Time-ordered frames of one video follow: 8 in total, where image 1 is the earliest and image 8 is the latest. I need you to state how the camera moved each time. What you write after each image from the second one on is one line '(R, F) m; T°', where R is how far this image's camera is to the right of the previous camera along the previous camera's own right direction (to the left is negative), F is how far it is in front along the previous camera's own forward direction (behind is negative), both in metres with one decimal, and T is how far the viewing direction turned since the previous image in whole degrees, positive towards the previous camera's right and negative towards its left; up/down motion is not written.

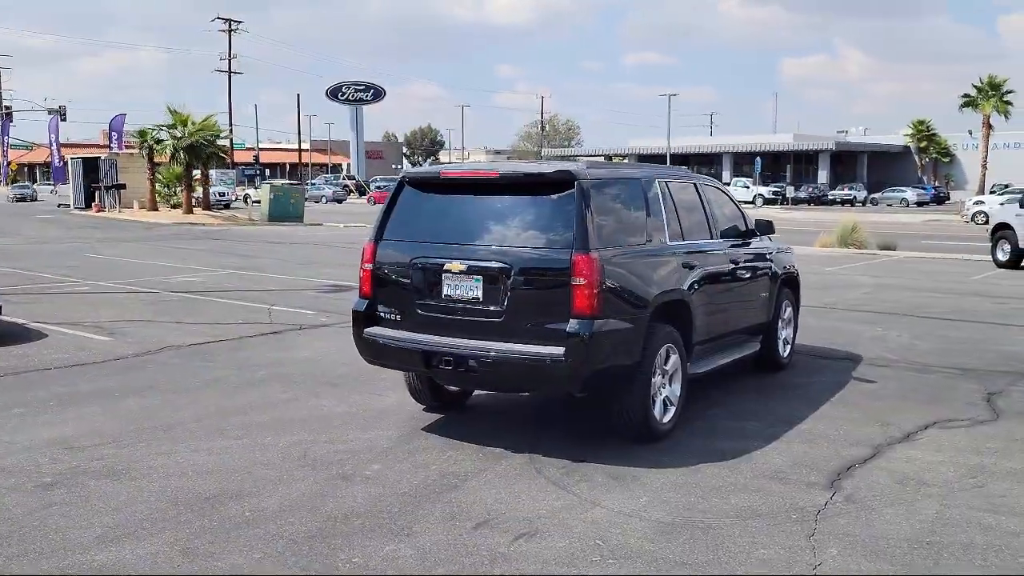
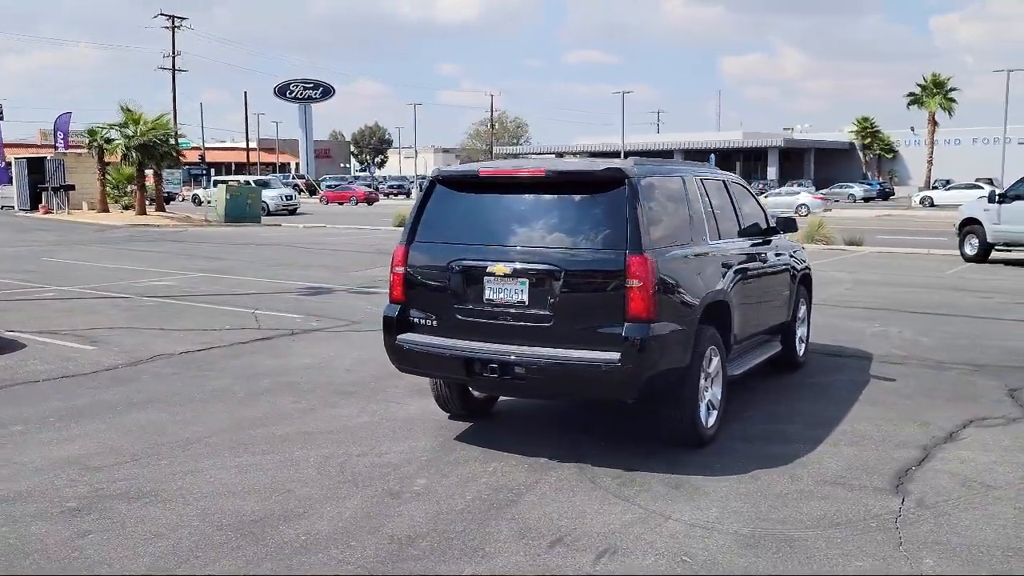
(-0.6, +0.3) m; +3°
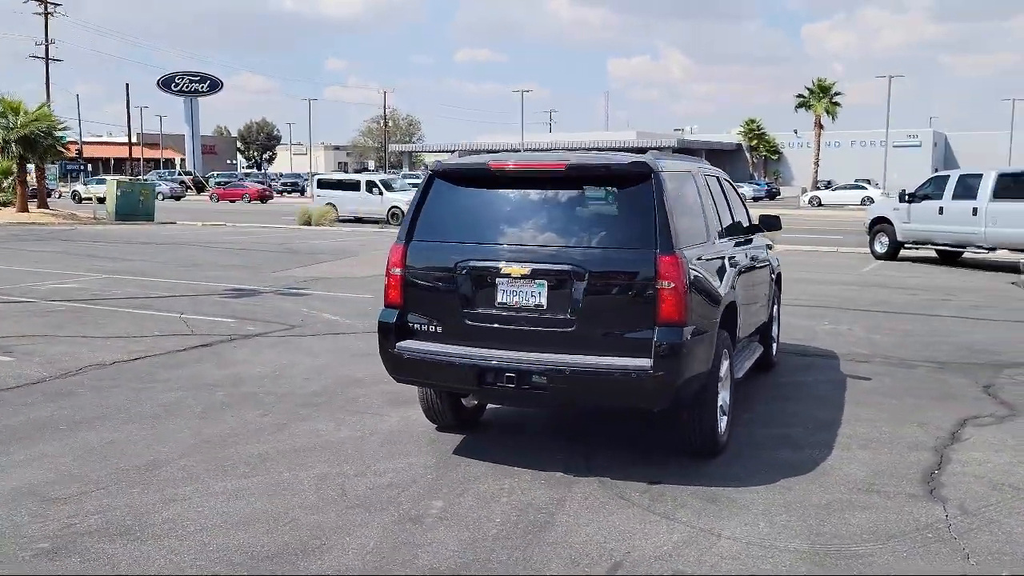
(-0.7, +0.5) m; +7°
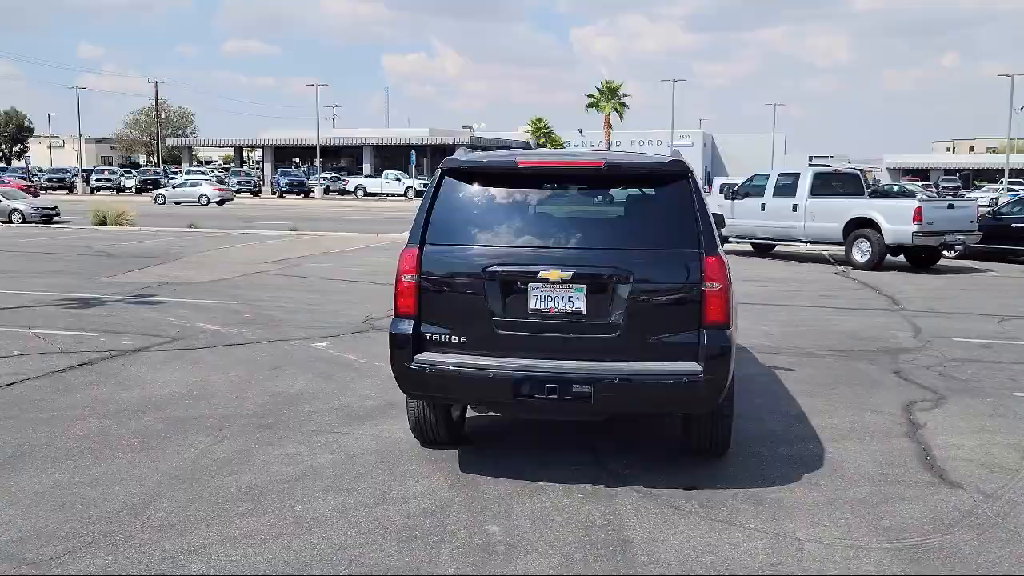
(-1.4, +0.5) m; +13°
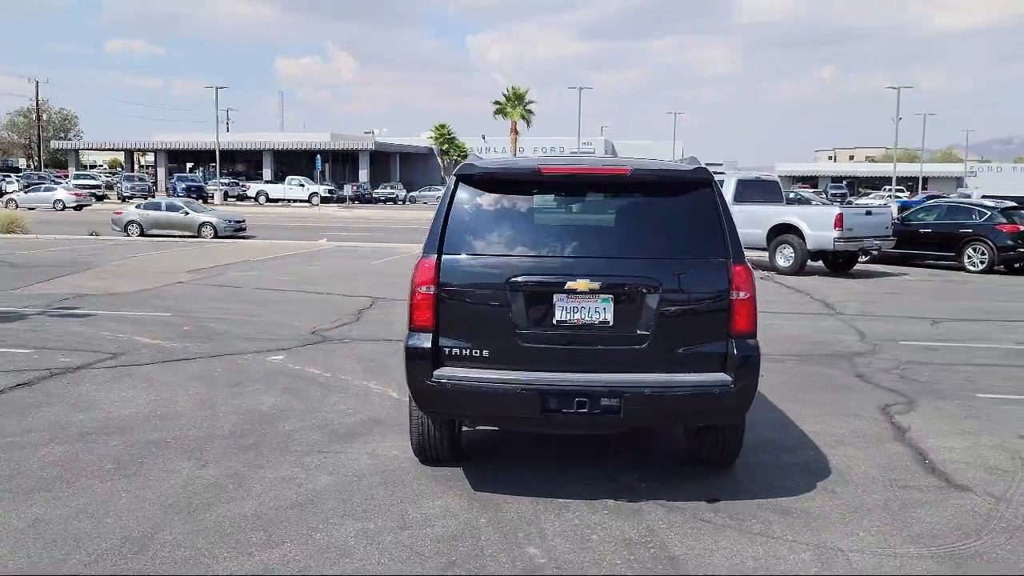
(-0.7, +0.2) m; +6°
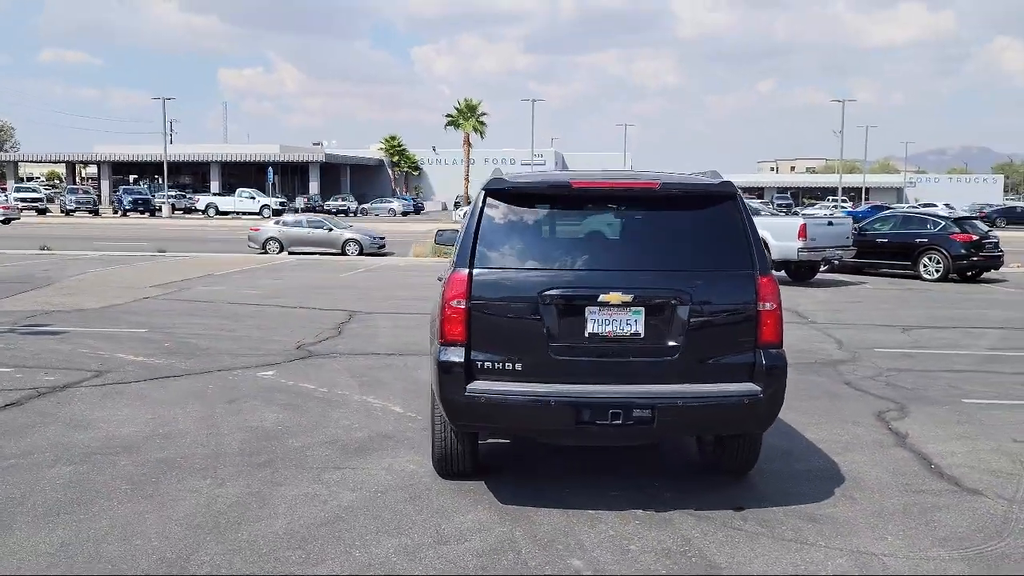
(-0.5, 0.0) m; +3°
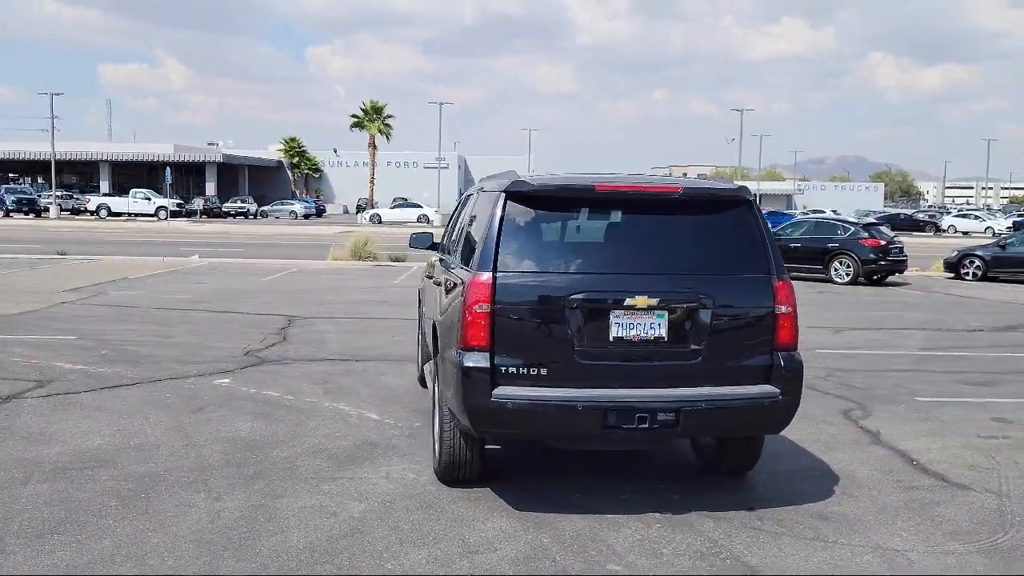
(-0.7, +0.1) m; +6°
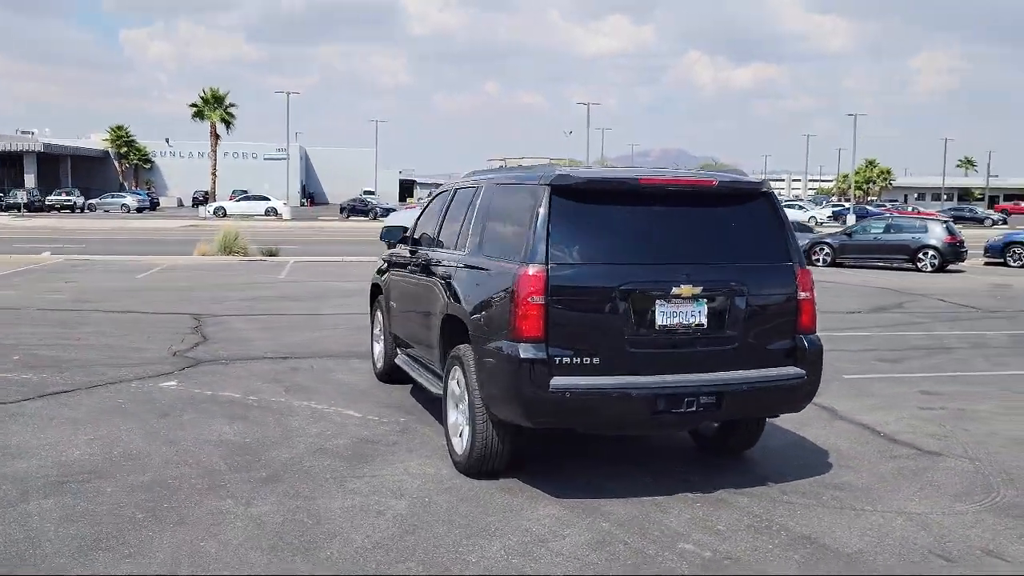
(-1.2, 0.0) m; +10°
